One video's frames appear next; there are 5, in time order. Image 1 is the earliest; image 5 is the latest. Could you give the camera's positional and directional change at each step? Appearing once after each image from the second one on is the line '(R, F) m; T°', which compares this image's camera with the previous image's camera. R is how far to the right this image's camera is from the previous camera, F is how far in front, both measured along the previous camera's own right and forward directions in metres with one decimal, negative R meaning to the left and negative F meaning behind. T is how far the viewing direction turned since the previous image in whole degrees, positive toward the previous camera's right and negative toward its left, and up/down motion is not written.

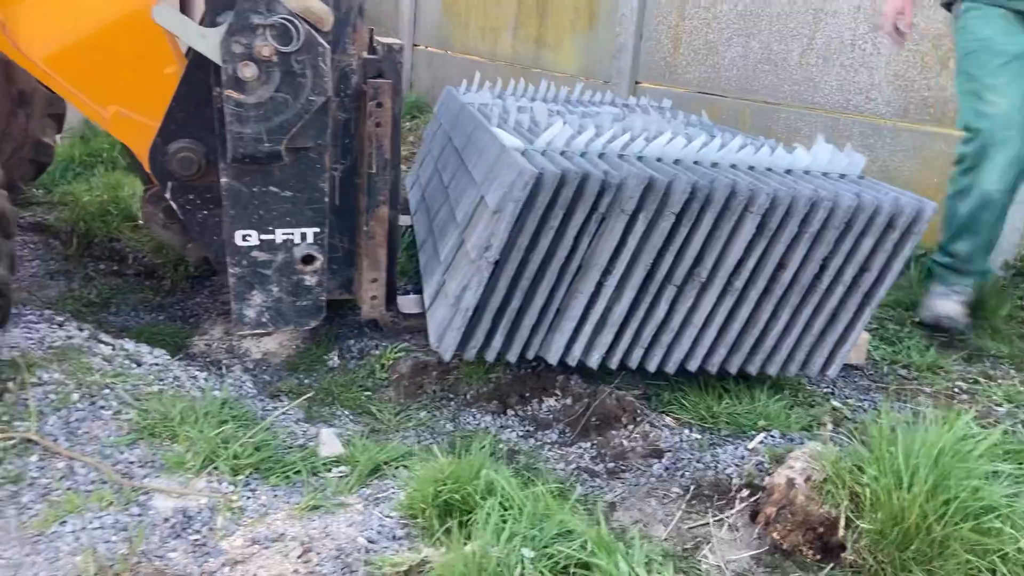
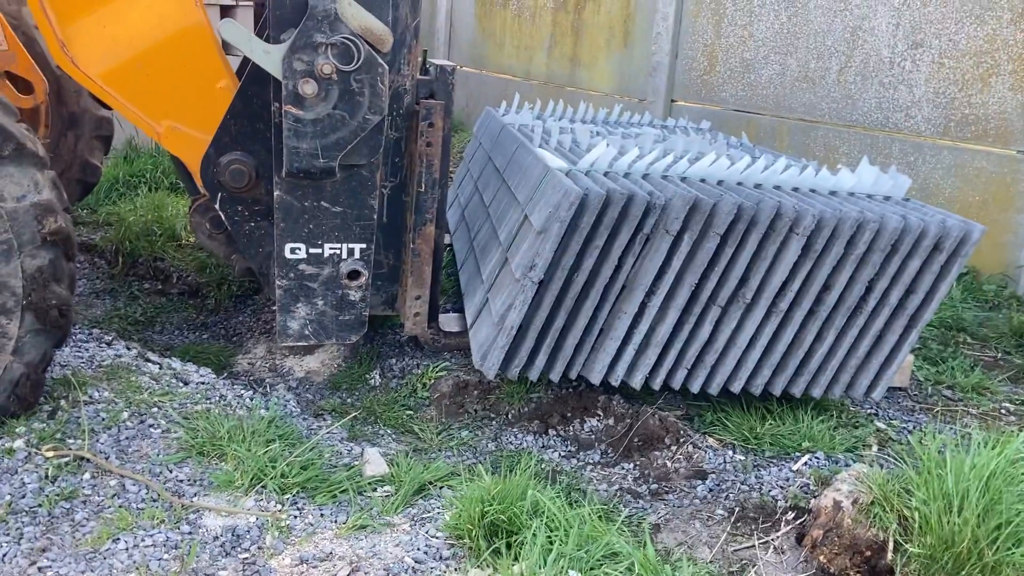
(0.0, 0.0) m; -2°
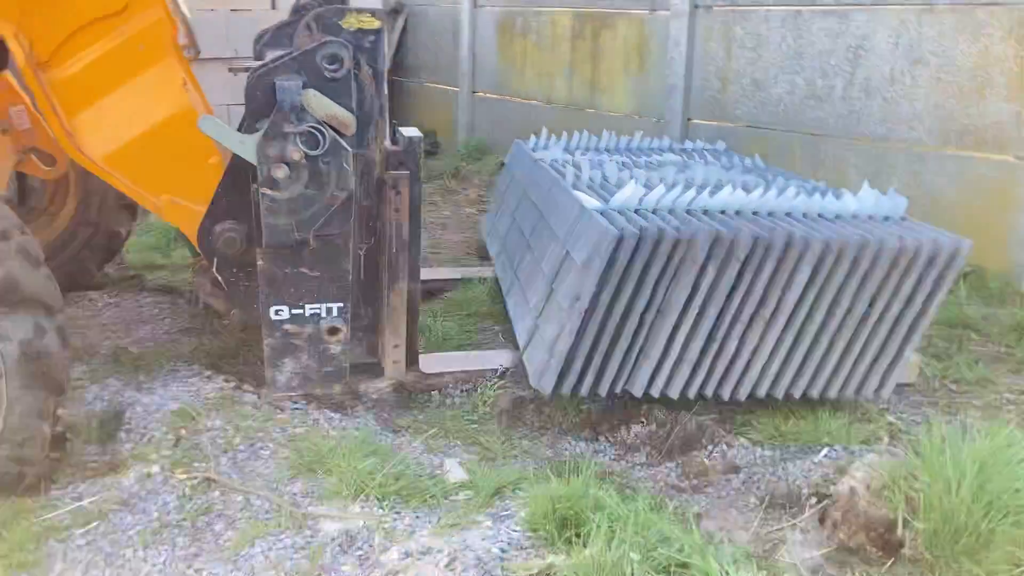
(-0.1, -0.4) m; -1°
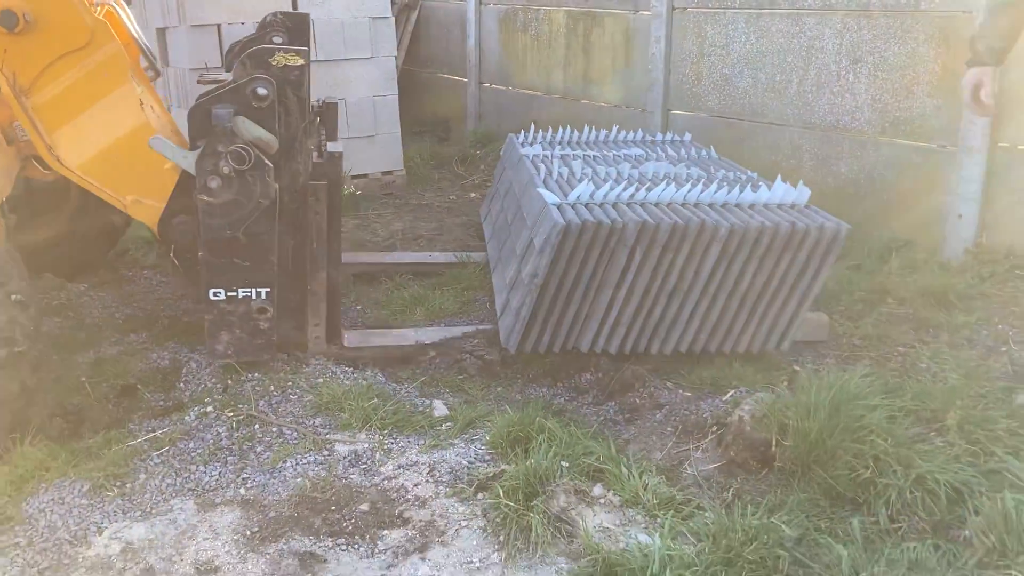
(+0.2, -0.7) m; -2°
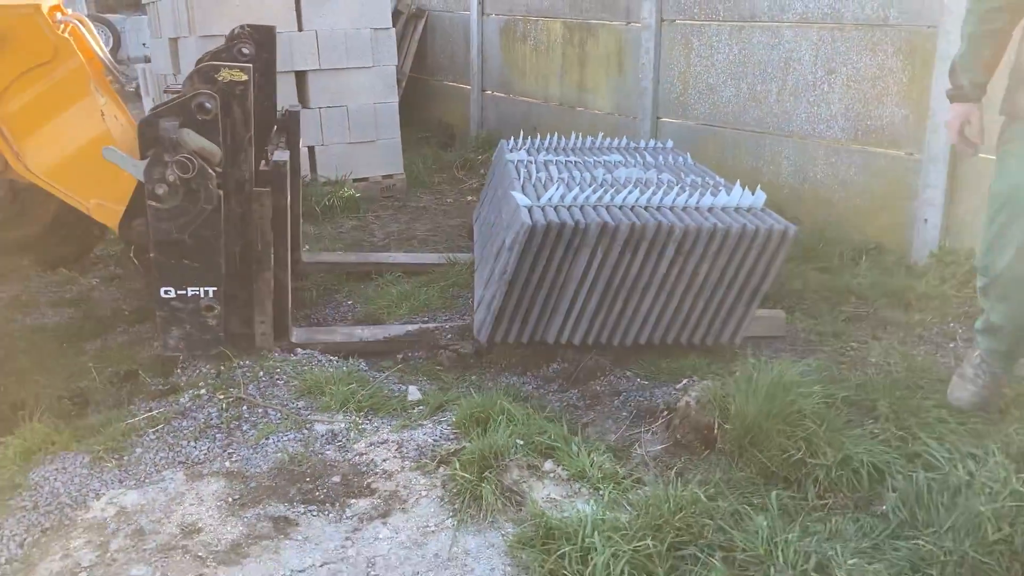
(+0.2, -0.3) m; -1°
